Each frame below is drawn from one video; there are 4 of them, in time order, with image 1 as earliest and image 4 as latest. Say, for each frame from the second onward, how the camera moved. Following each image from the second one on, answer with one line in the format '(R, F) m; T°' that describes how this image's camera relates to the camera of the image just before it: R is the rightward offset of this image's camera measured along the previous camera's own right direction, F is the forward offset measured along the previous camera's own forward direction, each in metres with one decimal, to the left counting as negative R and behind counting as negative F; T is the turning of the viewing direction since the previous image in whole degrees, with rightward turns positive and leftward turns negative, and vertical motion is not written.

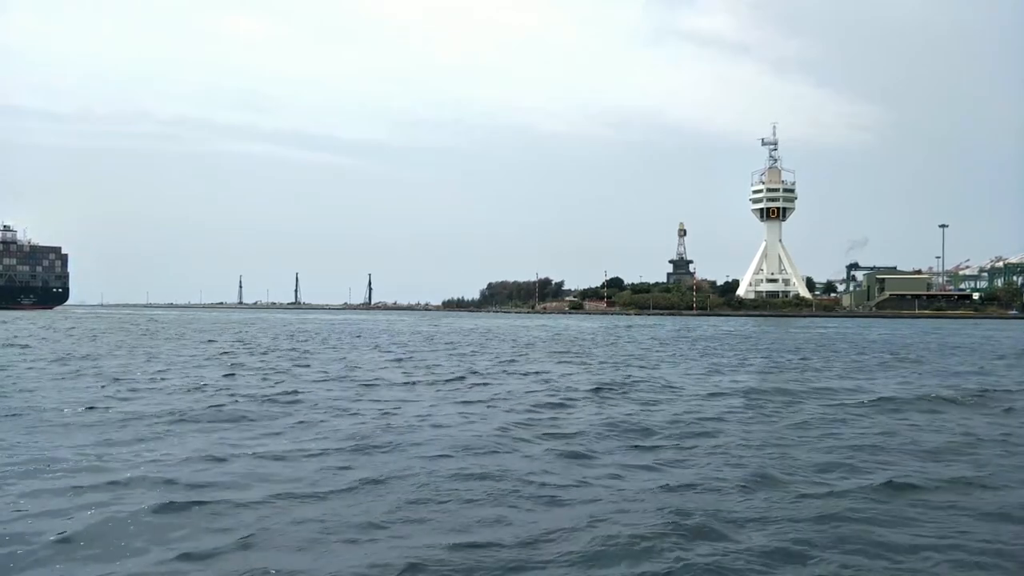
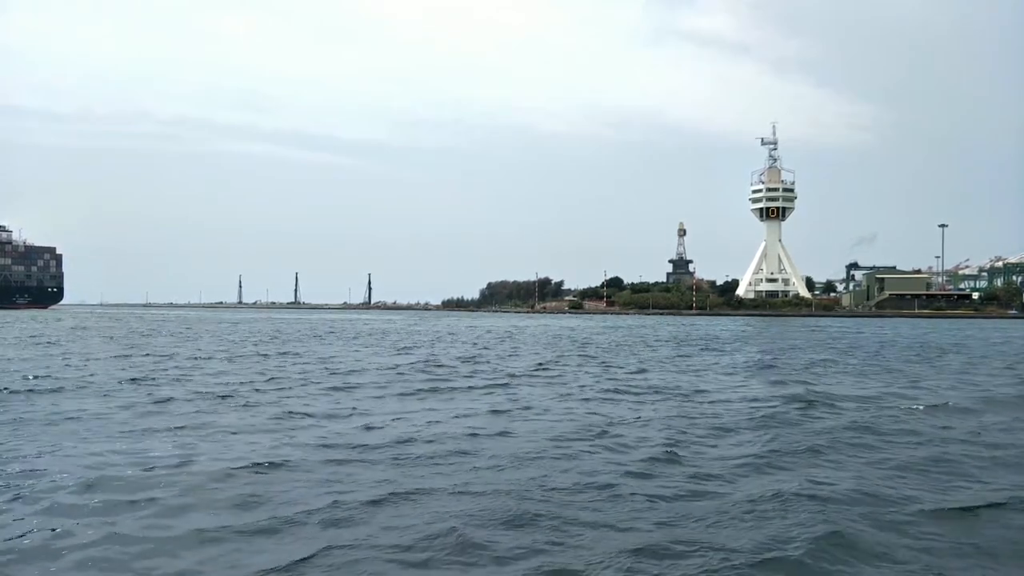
(0.0, +1.3) m; 0°
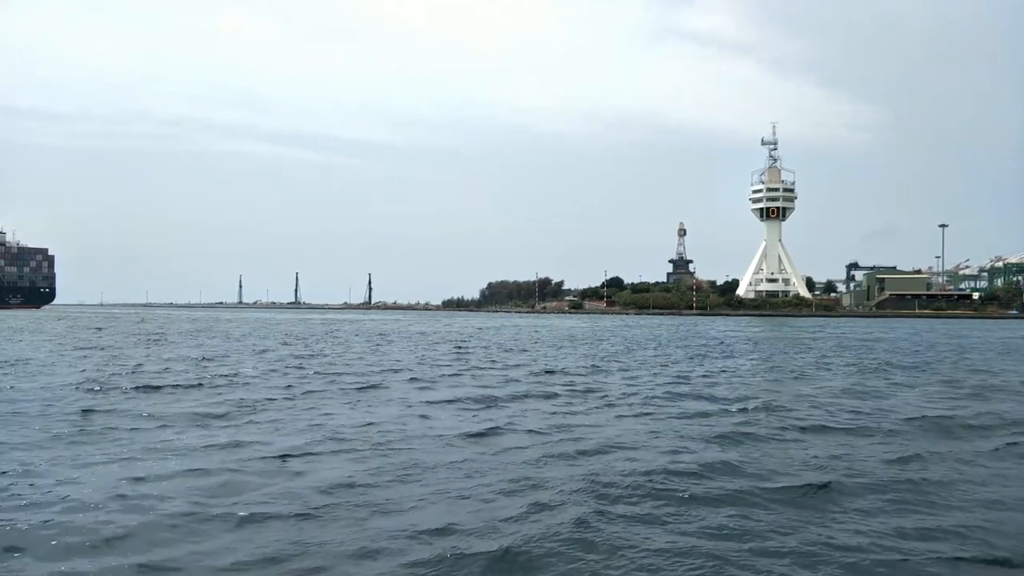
(+0.6, +1.0) m; 0°
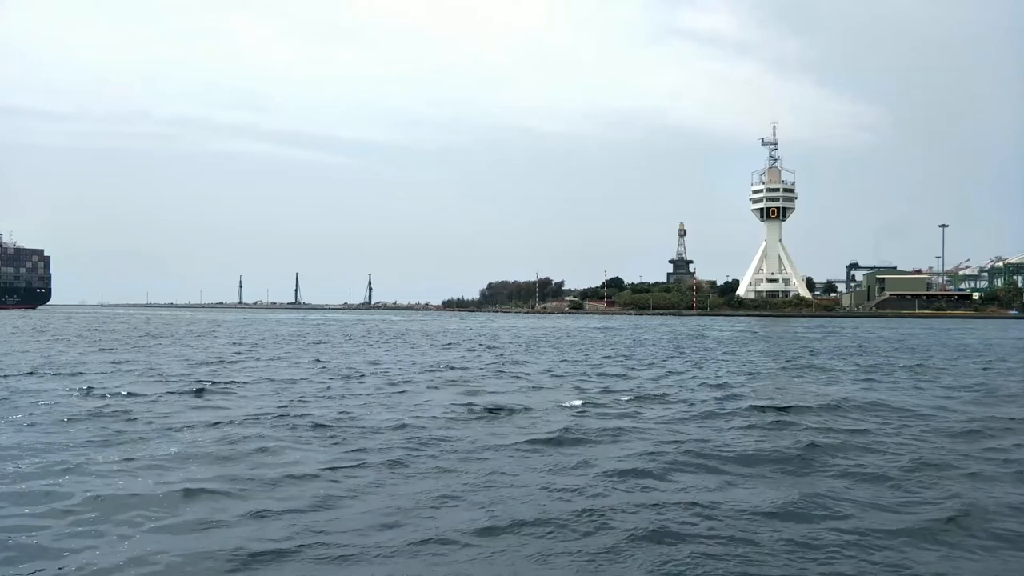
(-0.4, +1.7) m; 0°
